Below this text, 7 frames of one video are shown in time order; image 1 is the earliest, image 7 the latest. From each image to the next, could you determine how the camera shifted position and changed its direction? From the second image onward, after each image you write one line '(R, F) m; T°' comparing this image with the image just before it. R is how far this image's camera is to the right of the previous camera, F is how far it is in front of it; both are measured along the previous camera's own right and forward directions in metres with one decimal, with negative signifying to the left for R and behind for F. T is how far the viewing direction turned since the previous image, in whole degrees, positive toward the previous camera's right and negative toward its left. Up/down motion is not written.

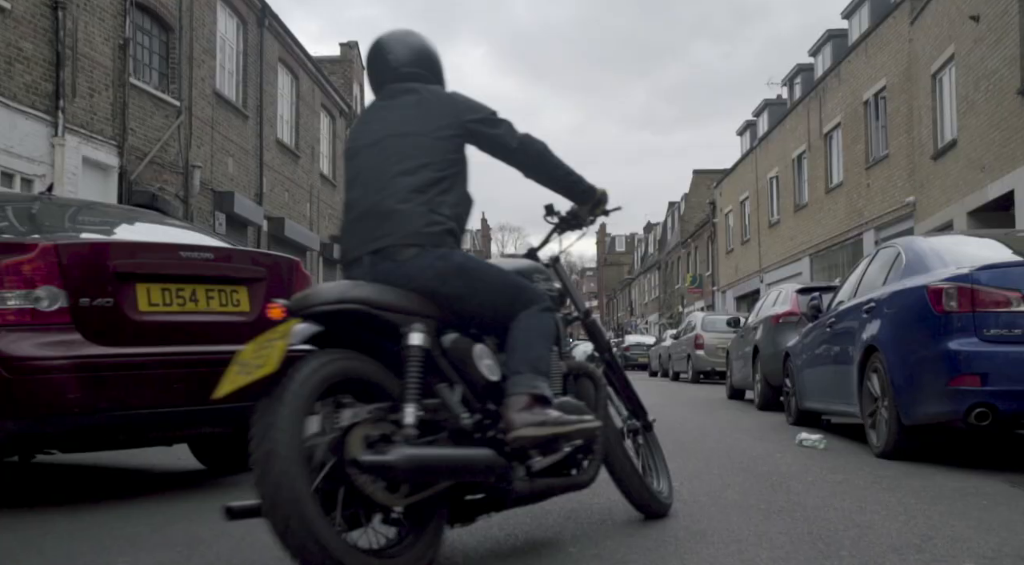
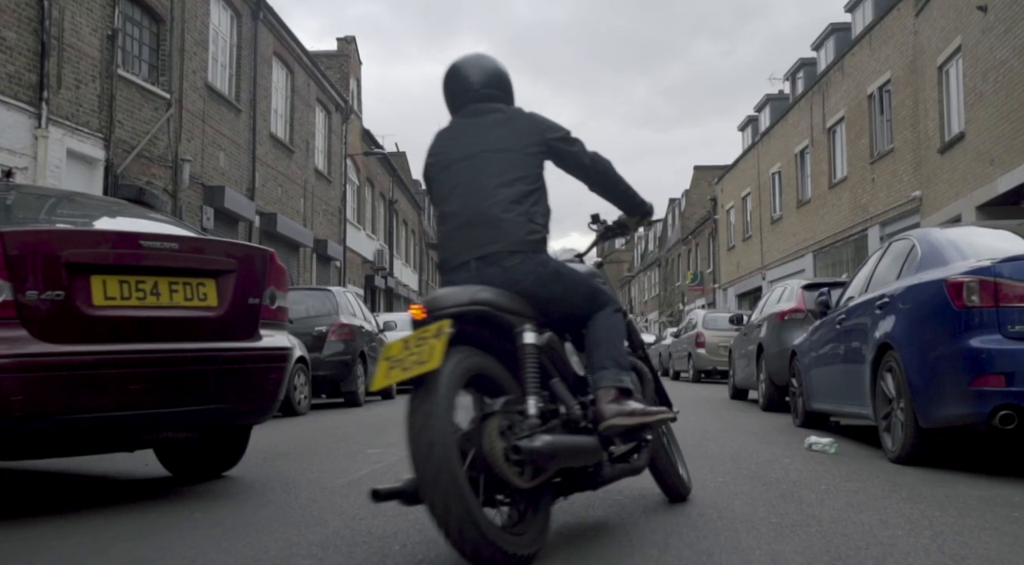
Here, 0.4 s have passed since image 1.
(+0.1, +0.4) m; 0°
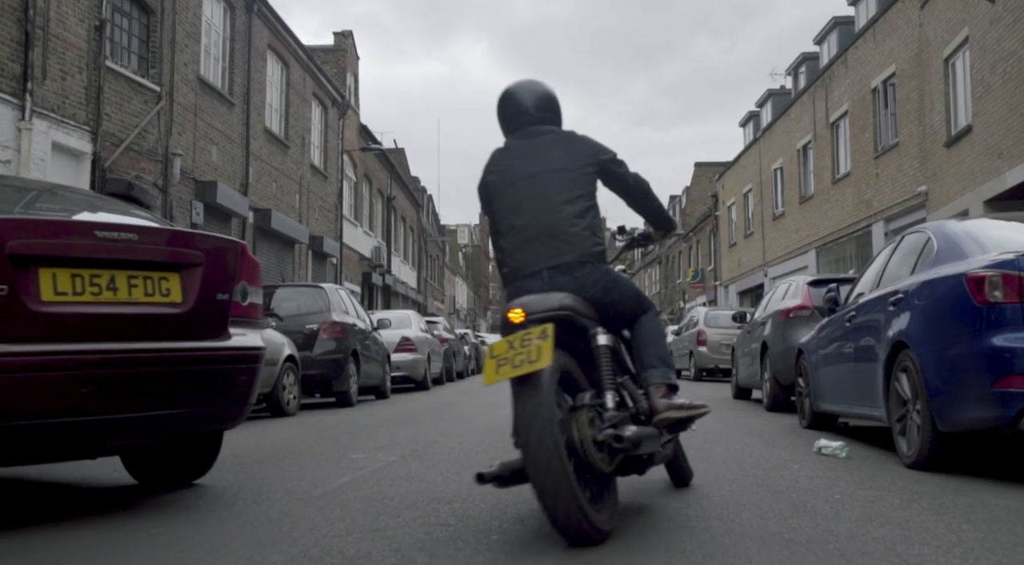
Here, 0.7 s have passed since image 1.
(0.0, +0.3) m; 0°
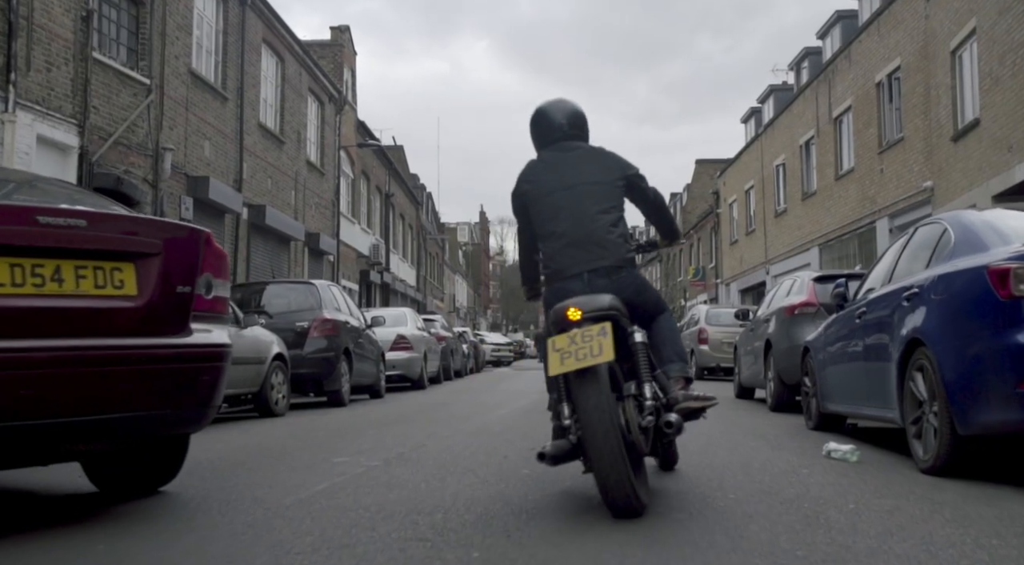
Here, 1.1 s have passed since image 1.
(+0.1, +0.3) m; 0°
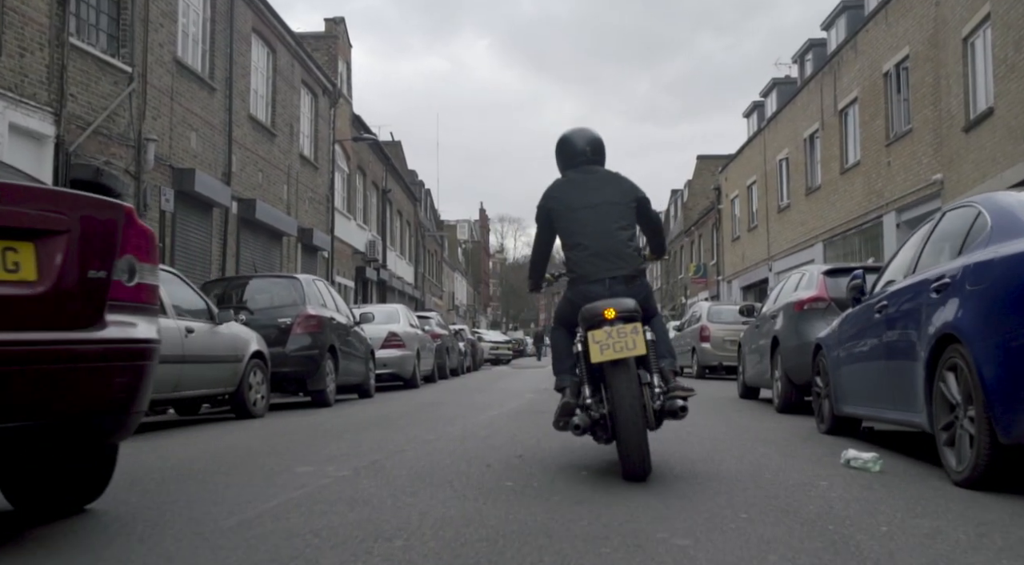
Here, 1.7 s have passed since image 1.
(+0.1, +0.6) m; 0°
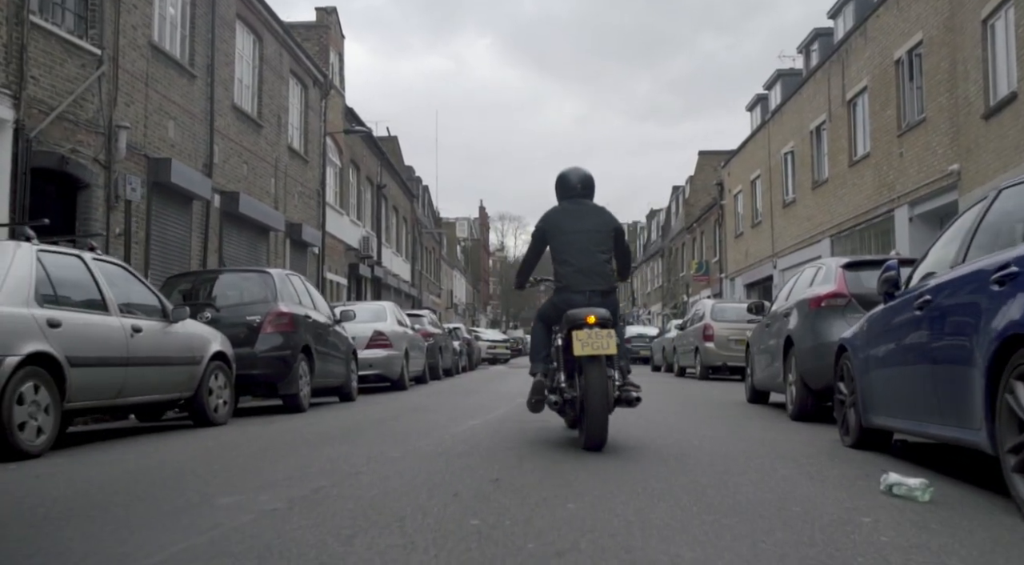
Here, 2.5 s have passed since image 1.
(+0.1, +0.9) m; 0°
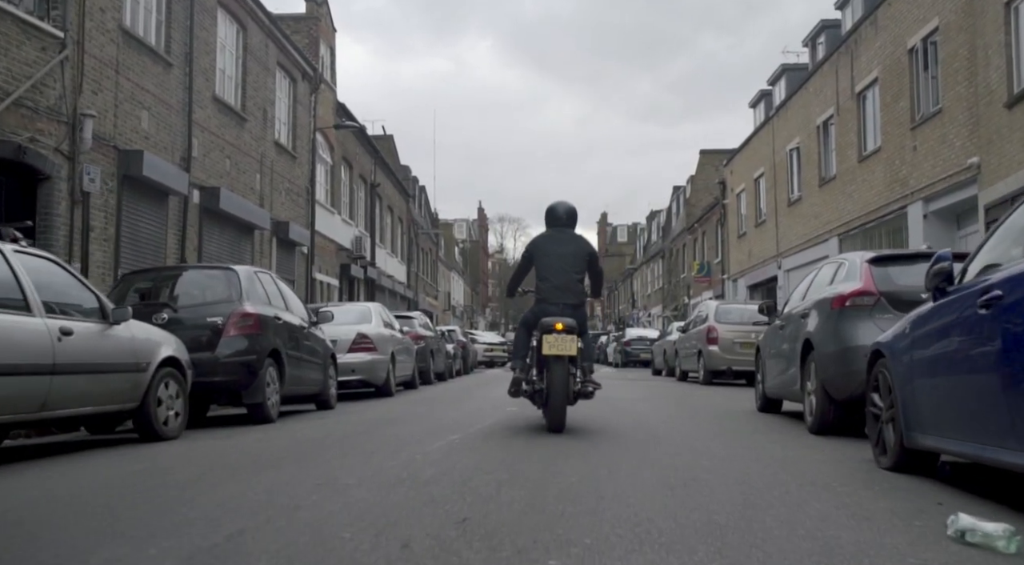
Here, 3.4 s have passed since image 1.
(+0.1, +0.9) m; 0°
